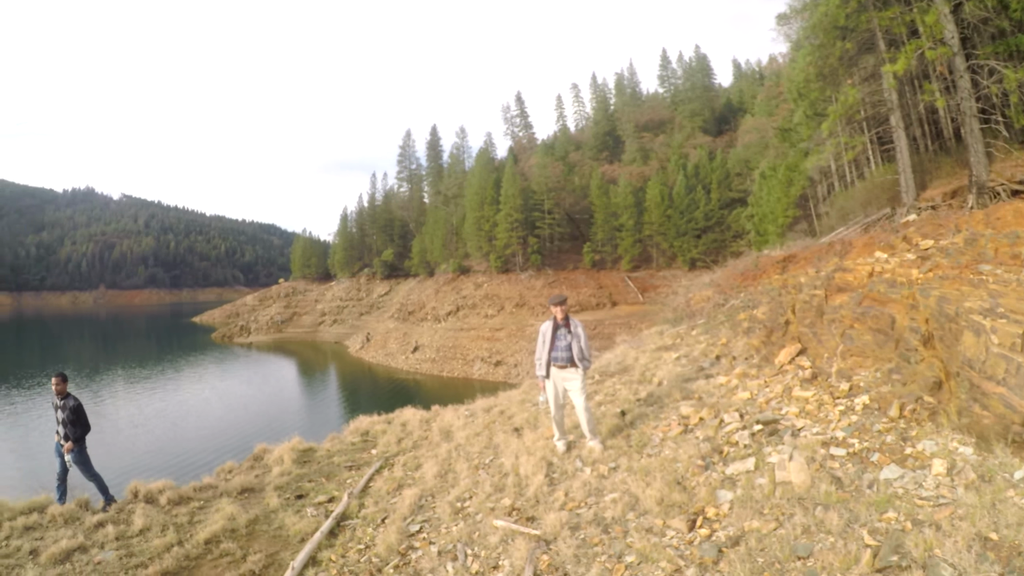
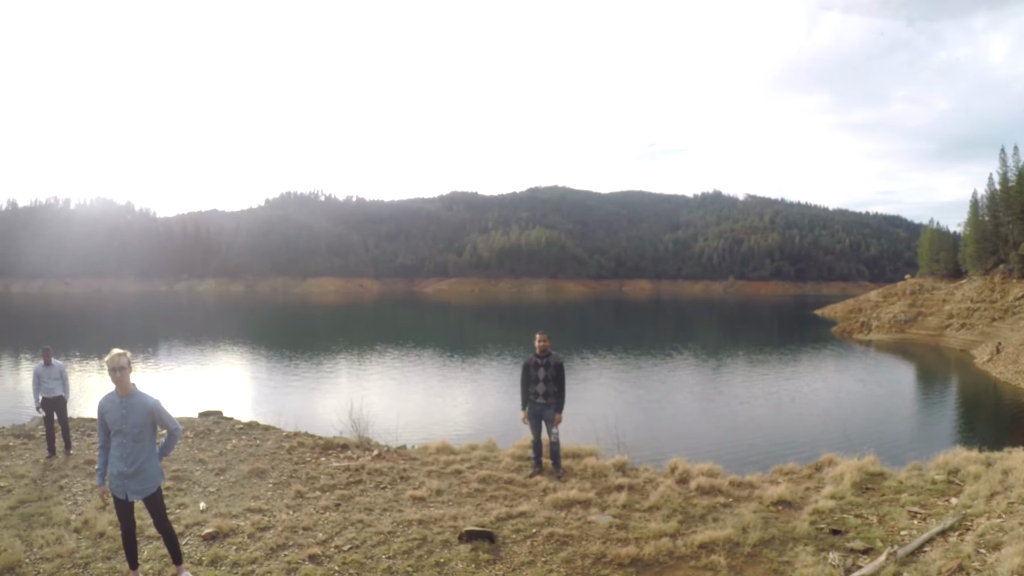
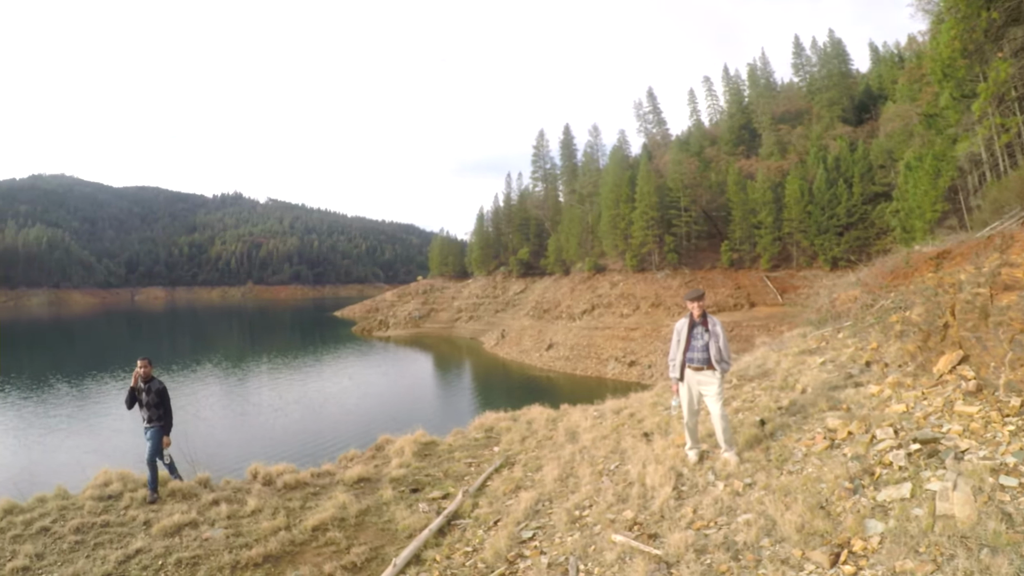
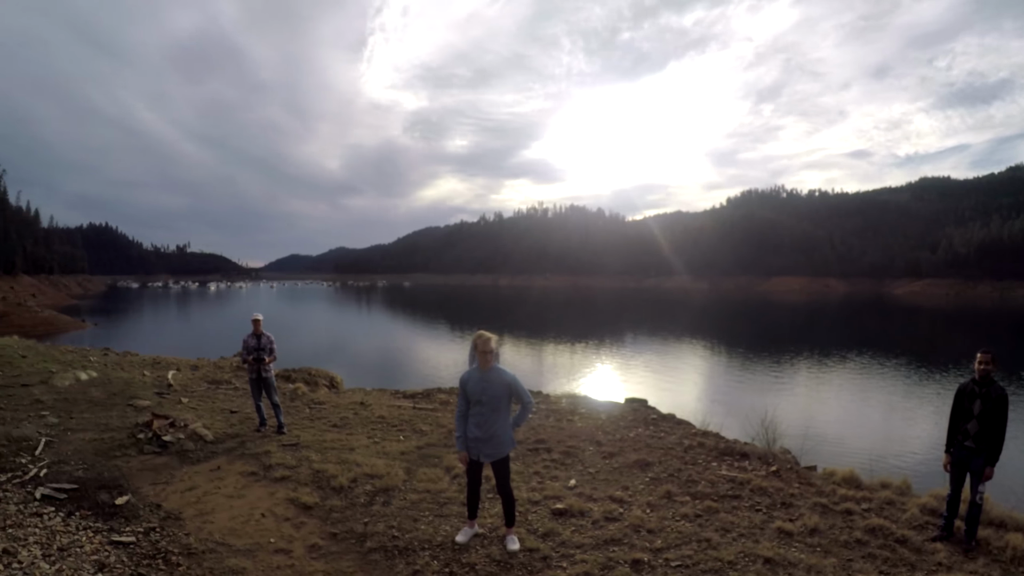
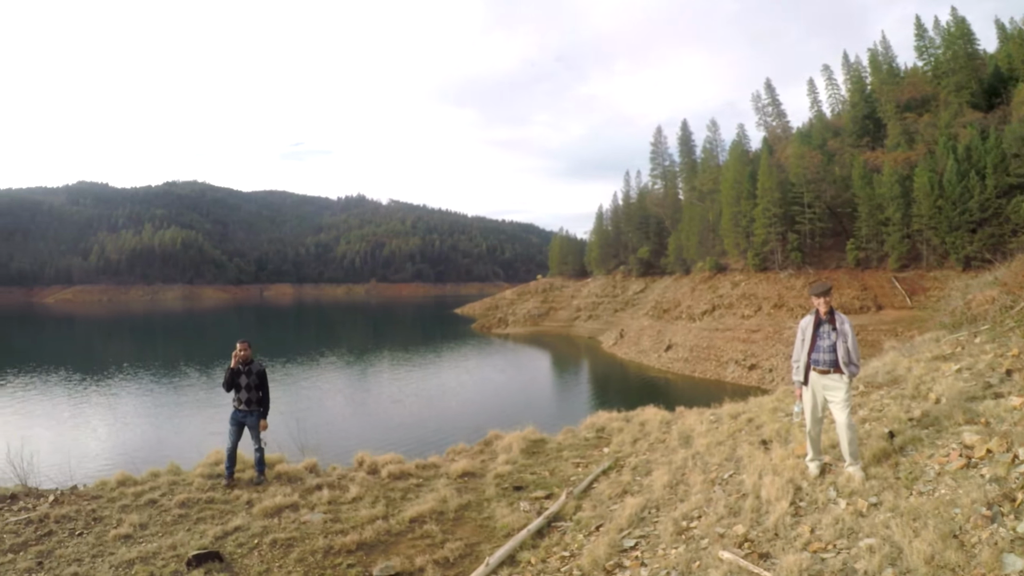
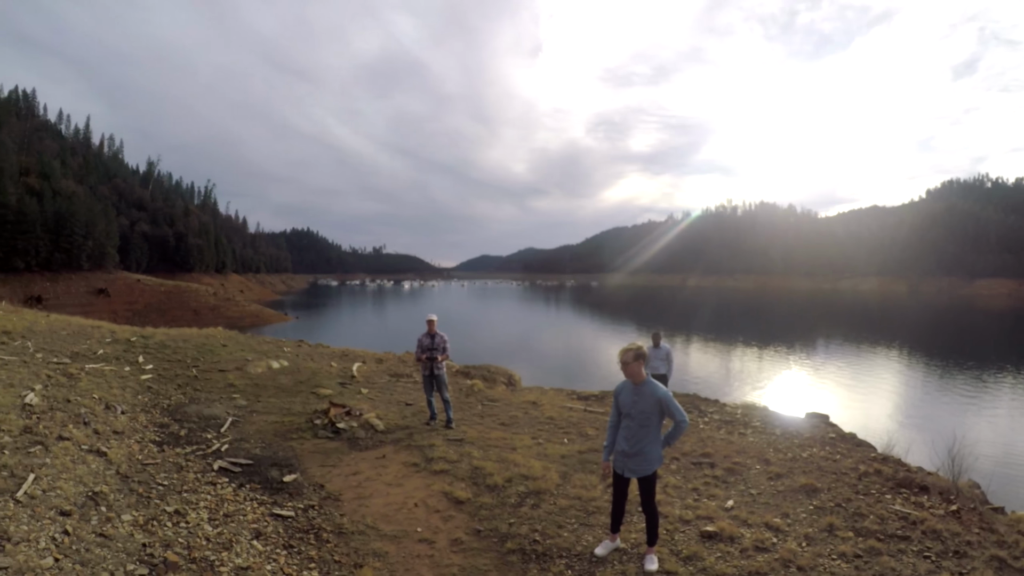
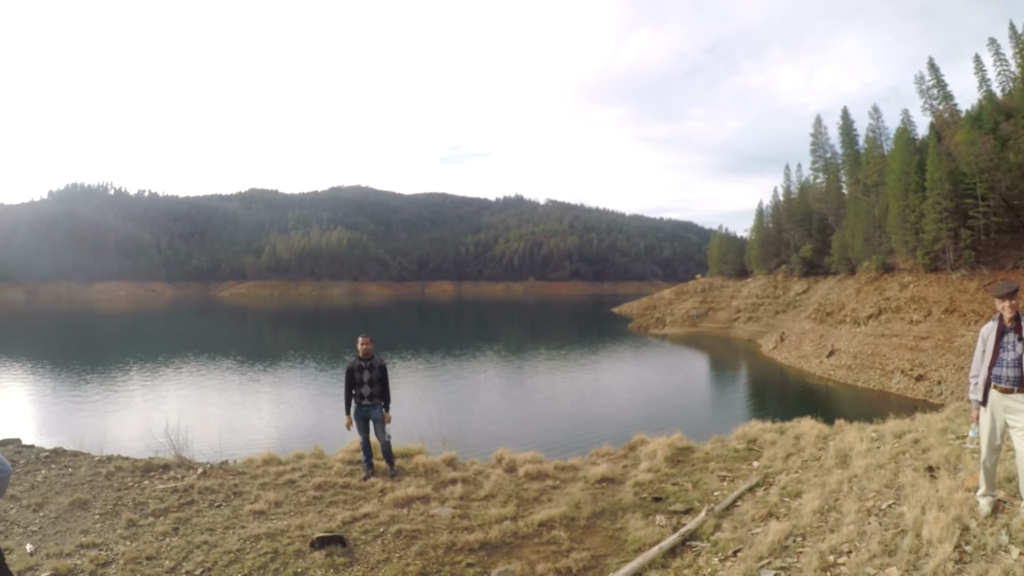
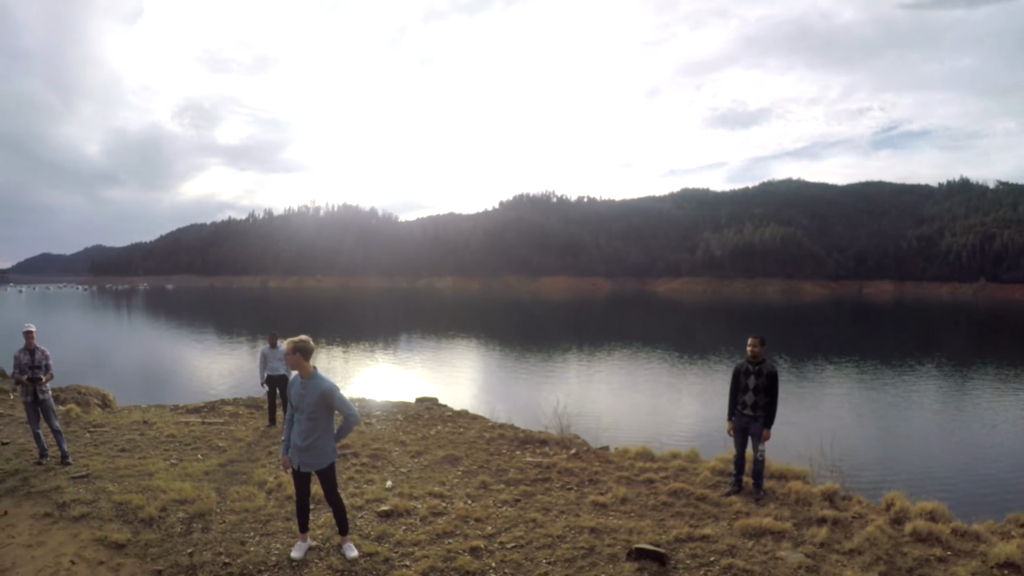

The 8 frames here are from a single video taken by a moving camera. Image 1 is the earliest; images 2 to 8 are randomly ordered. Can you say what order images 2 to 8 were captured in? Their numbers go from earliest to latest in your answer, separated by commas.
3, 5, 7, 2, 8, 4, 6
